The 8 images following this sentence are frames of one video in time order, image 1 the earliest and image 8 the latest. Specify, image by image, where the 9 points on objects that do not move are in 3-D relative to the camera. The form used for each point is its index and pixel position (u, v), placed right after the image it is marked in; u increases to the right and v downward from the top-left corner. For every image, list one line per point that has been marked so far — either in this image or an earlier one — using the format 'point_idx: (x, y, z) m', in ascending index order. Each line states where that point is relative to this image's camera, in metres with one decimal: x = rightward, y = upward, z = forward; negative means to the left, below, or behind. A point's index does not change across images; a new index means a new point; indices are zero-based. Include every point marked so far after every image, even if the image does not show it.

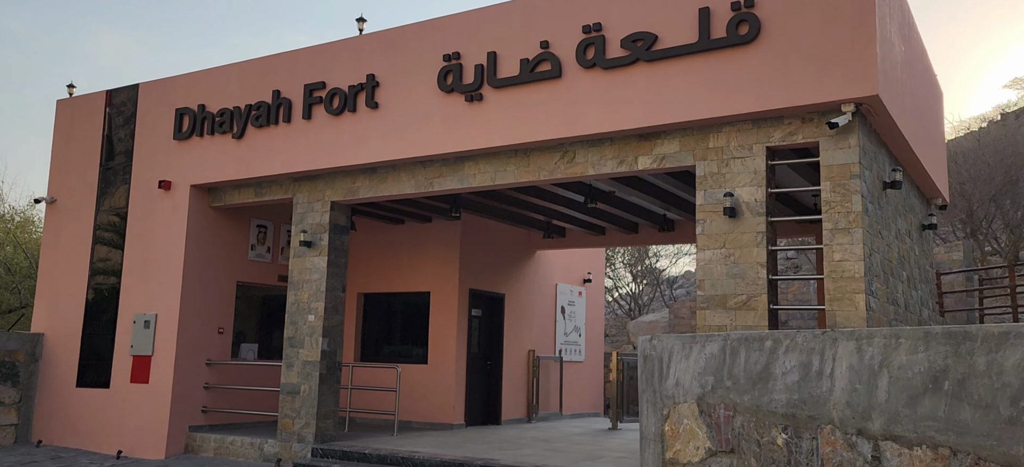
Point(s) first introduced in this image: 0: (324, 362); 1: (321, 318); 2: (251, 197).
0: (-2.2, -1.5, +10.1) m
1: (-2.2, -1.0, +10.2) m
2: (-3.3, +0.5, +11.0) m
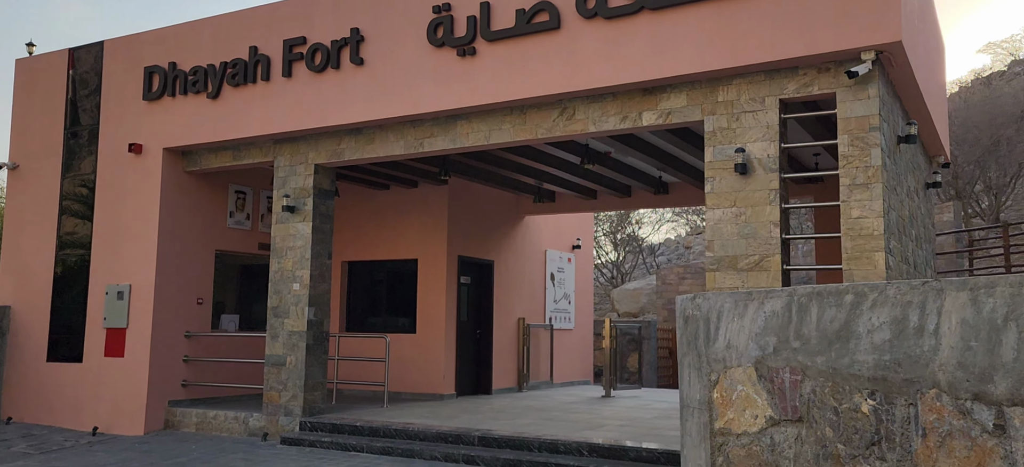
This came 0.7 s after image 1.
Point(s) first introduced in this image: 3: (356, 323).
0: (-2.2, -1.1, +9.7) m
1: (-2.3, -0.6, +9.7) m
2: (-3.4, +0.9, +10.4) m
3: (-2.3, -1.3, +13.1) m
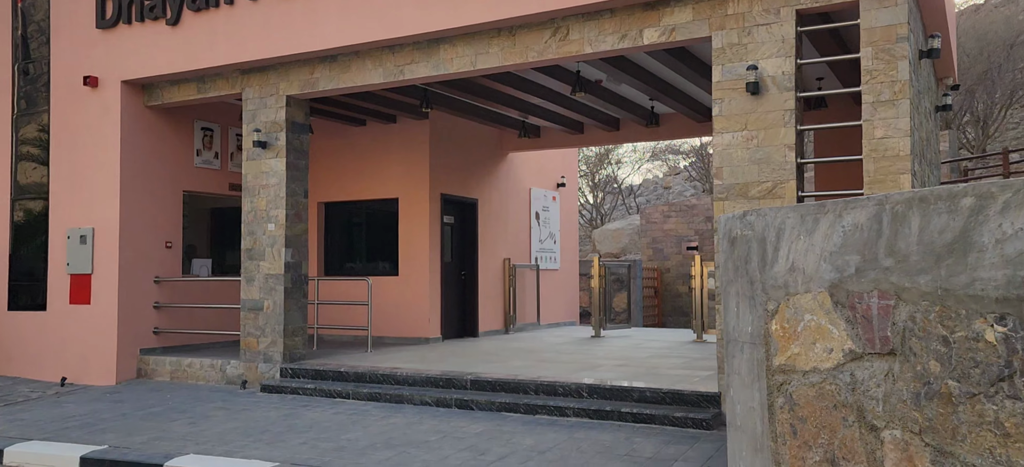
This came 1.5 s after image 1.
0: (-2.3, -0.4, +9.1) m
1: (-2.4, +0.1, +9.1) m
2: (-3.5, +1.6, +9.7) m
3: (-2.5, -0.5, +12.6) m
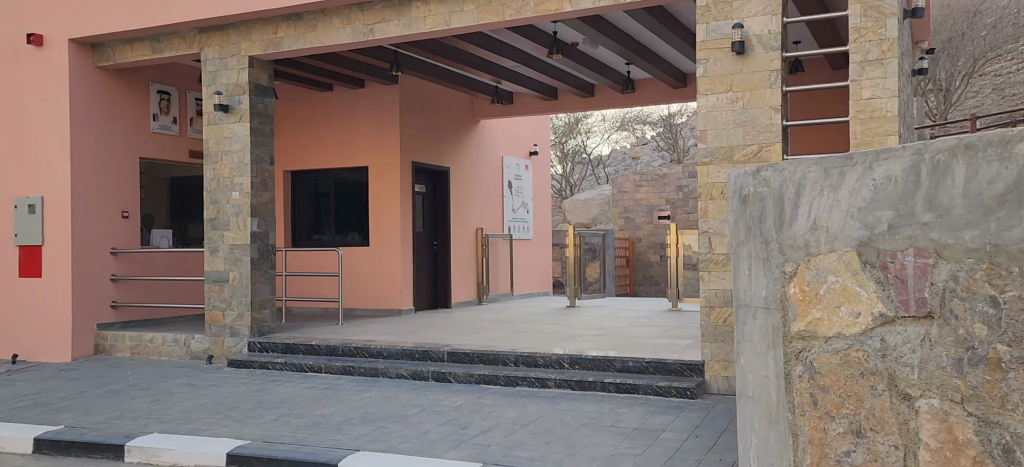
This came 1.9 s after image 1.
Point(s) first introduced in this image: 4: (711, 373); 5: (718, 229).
0: (-2.6, -0.1, +8.8) m
1: (-2.6, +0.4, +8.8) m
2: (-3.8, +1.9, +9.3) m
3: (-2.9, 0.0, +12.2) m
4: (+1.5, -1.1, +6.8) m
5: (+1.6, 0.0, +6.8) m
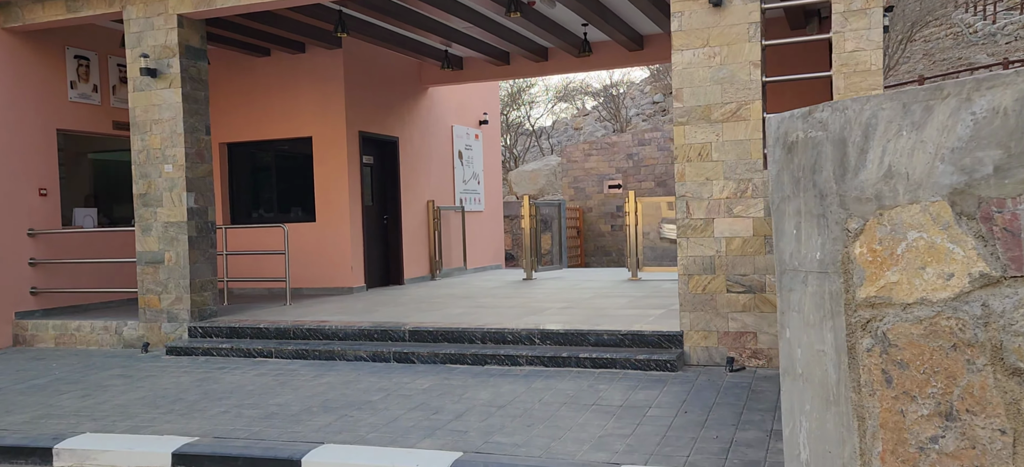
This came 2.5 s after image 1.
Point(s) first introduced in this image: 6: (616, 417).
0: (-2.9, +0.1, +8.2) m
1: (-3.0, +0.6, +8.1) m
2: (-4.3, +2.1, +8.5) m
3: (-3.5, +0.3, +11.5) m
4: (+1.3, -0.8, +6.4) m
5: (+1.3, +0.3, +6.4) m
6: (+0.6, -1.1, +5.2) m
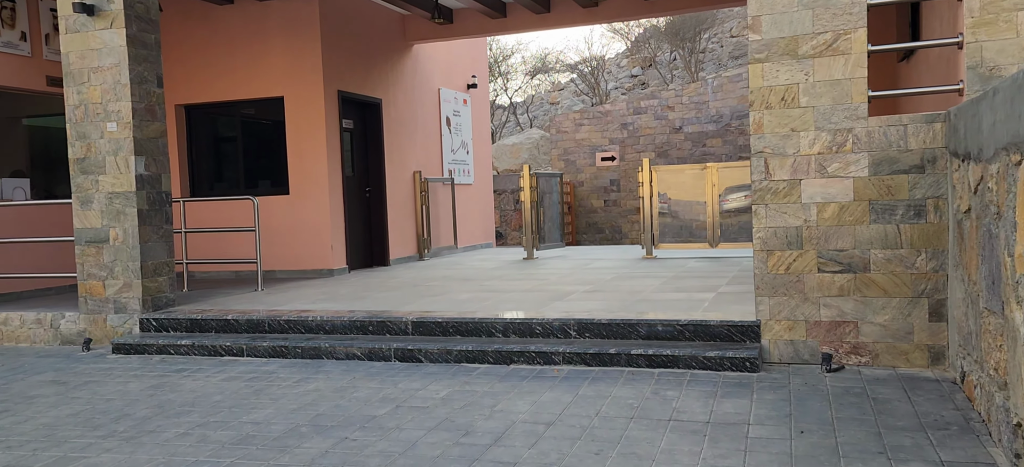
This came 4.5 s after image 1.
0: (-2.8, +0.3, +6.7) m
1: (-2.9, +0.8, +6.6) m
2: (-4.1, +2.3, +6.9) m
3: (-3.5, +0.5, +10.1) m
4: (+1.5, -0.6, +5.2) m
5: (+1.5, +0.5, +5.1) m
6: (+0.9, -0.9, +3.9) m
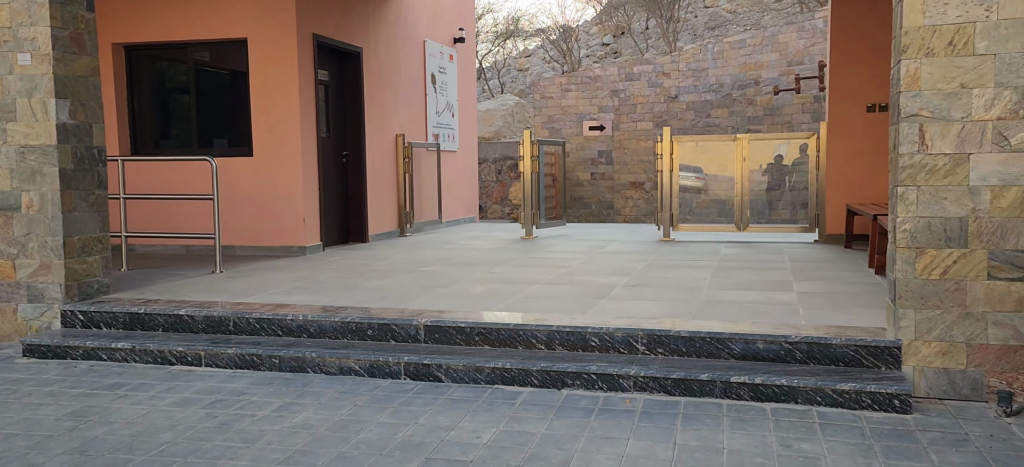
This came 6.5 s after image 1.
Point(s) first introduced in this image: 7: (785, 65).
0: (-2.6, +0.5, +5.2) m
1: (-2.6, +1.0, +5.1) m
2: (-3.9, +2.5, +5.2) m
3: (-3.5, +0.9, +8.5) m
4: (+1.8, -0.6, +3.9) m
5: (+1.8, +0.5, +3.8) m
6: (+1.2, -0.9, +2.7) m
7: (+4.6, +2.8, +14.8) m
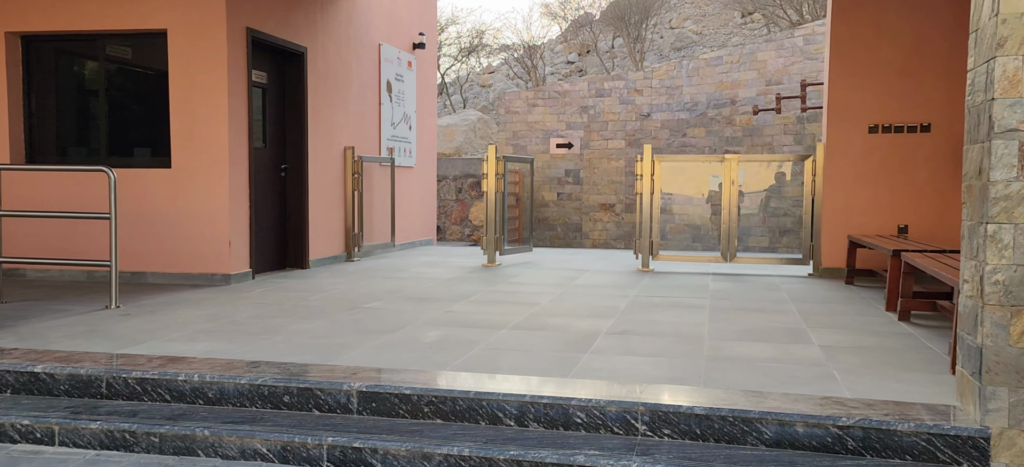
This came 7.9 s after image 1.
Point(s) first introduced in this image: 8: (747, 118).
0: (-2.7, +0.4, +4.0) m
1: (-2.8, +0.9, +3.9) m
2: (-4.0, +2.4, +4.1) m
3: (-3.8, +0.7, +7.3) m
4: (+1.7, -0.8, +2.9) m
5: (+1.7, +0.3, +2.8) m
6: (+1.1, -1.1, +1.6) m
7: (+4.0, +2.4, +14.1) m
8: (+3.8, +1.9, +14.2) m
